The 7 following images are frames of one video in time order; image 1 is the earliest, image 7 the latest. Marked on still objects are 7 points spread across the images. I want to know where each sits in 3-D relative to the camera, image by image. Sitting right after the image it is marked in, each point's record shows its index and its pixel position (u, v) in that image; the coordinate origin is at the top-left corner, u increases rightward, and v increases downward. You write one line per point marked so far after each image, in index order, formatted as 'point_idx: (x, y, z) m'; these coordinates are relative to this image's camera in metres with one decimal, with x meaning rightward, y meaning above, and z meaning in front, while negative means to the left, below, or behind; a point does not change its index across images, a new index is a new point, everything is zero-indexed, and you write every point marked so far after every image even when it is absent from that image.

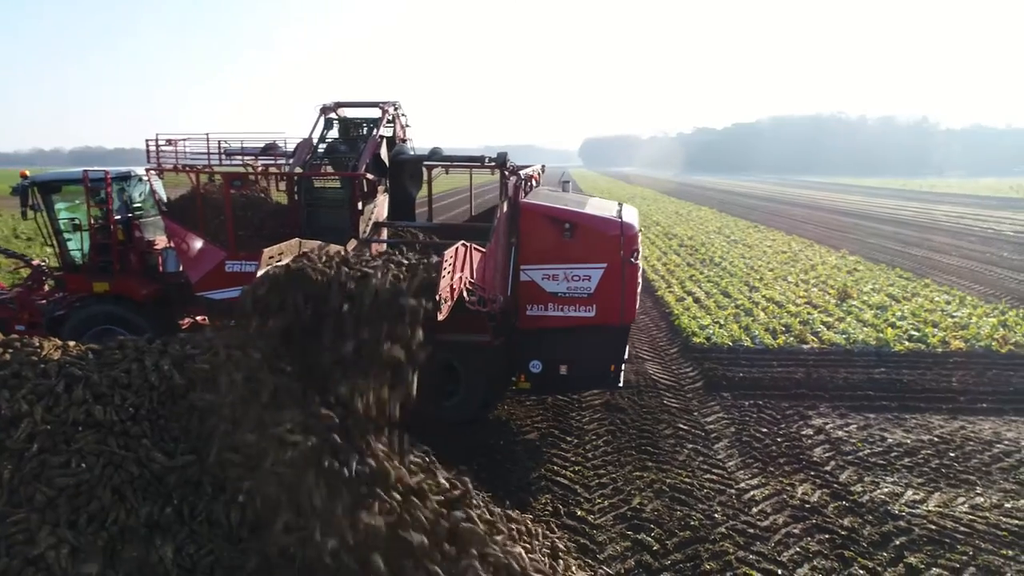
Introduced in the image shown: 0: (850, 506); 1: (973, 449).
0: (+3.0, -1.9, +6.7) m
1: (+4.9, -1.7, +8.1) m
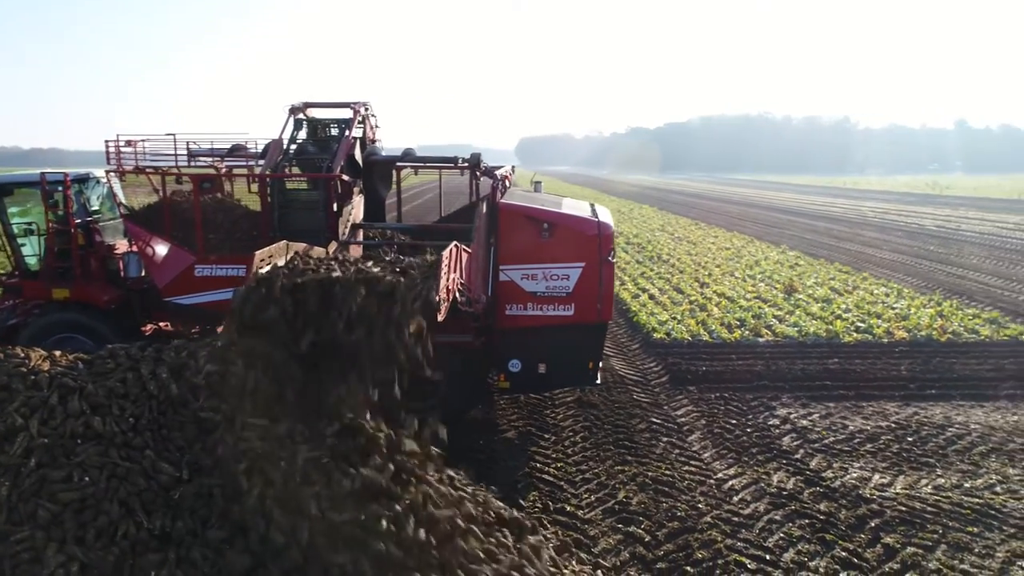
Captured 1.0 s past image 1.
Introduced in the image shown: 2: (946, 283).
0: (+2.9, -1.9, +6.9) m
1: (+4.7, -1.6, +8.5) m
2: (+10.5, +0.1, +18.4) m
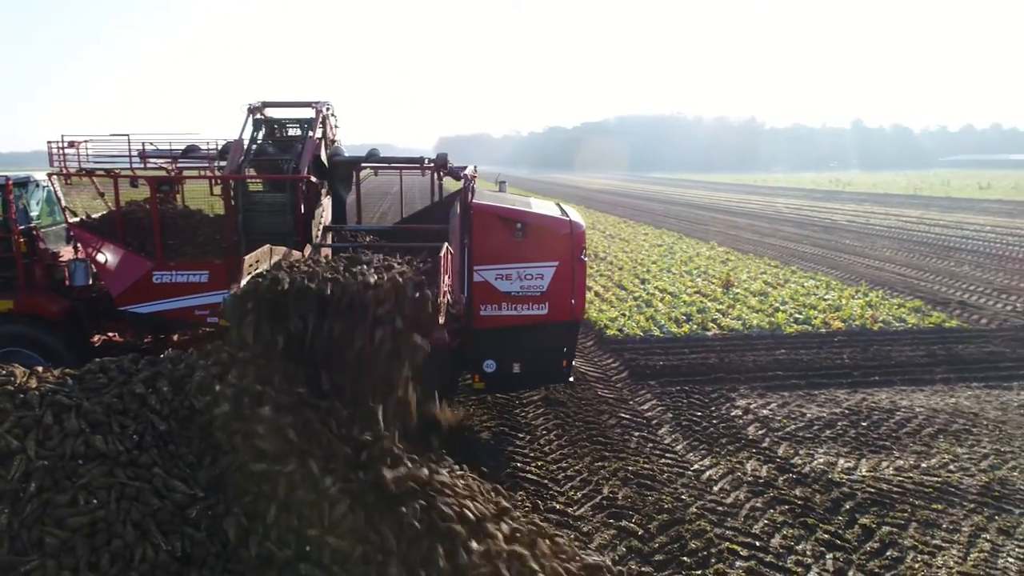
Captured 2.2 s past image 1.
0: (+2.7, -1.8, +7.2) m
1: (+4.4, -1.5, +9.0) m
2: (+9.1, +0.3, +19.4) m
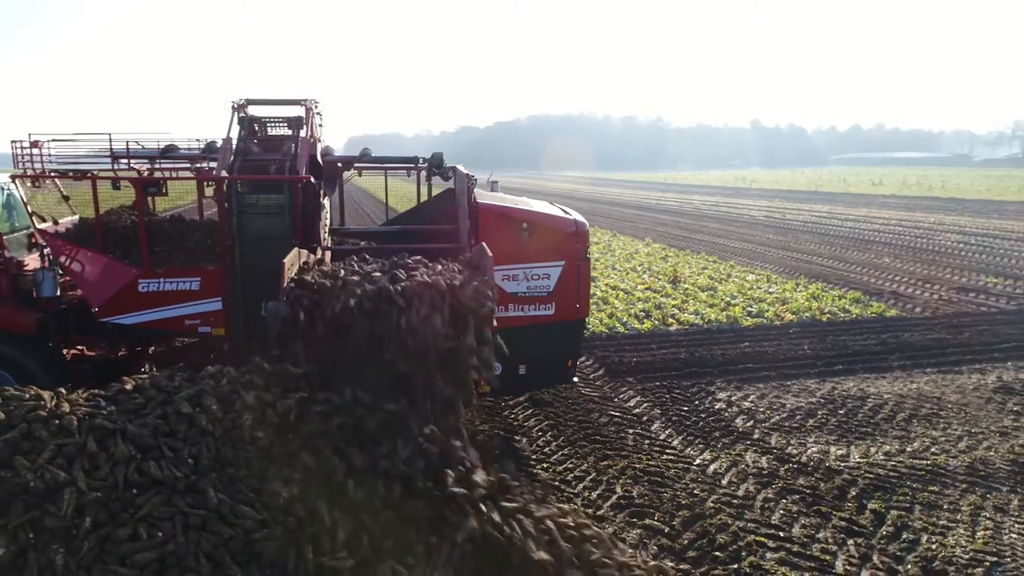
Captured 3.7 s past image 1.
0: (+2.8, -1.7, +7.4) m
1: (+4.2, -1.4, +9.3) m
2: (+7.7, +0.5, +20.3) m
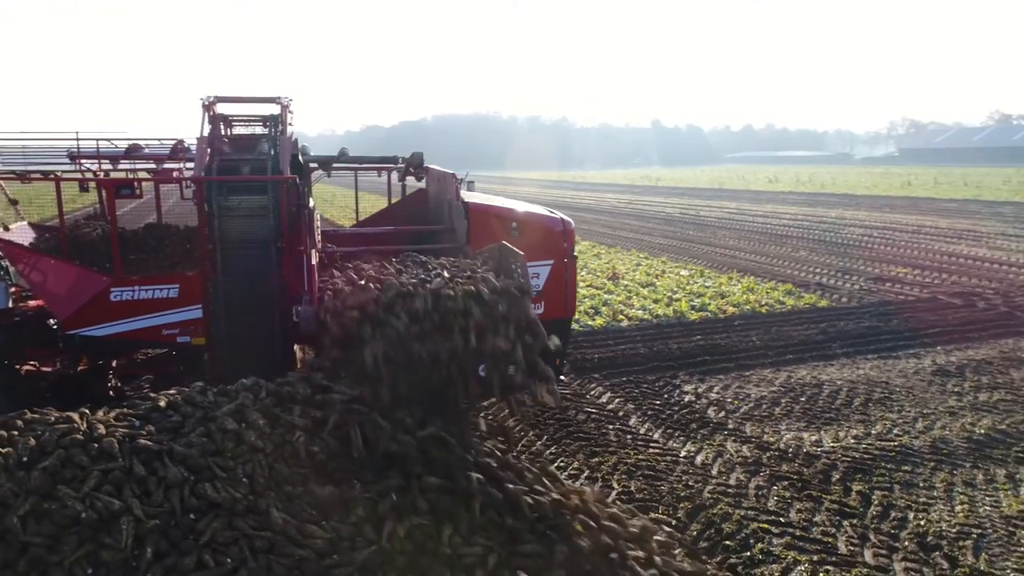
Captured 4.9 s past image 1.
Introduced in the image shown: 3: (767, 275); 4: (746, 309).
0: (+2.7, -1.7, +7.7) m
1: (+3.9, -1.3, +9.8) m
2: (+6.0, +0.7, +21.0) m
3: (+6.3, +0.3, +18.6) m
4: (+4.4, -0.4, +14.3) m
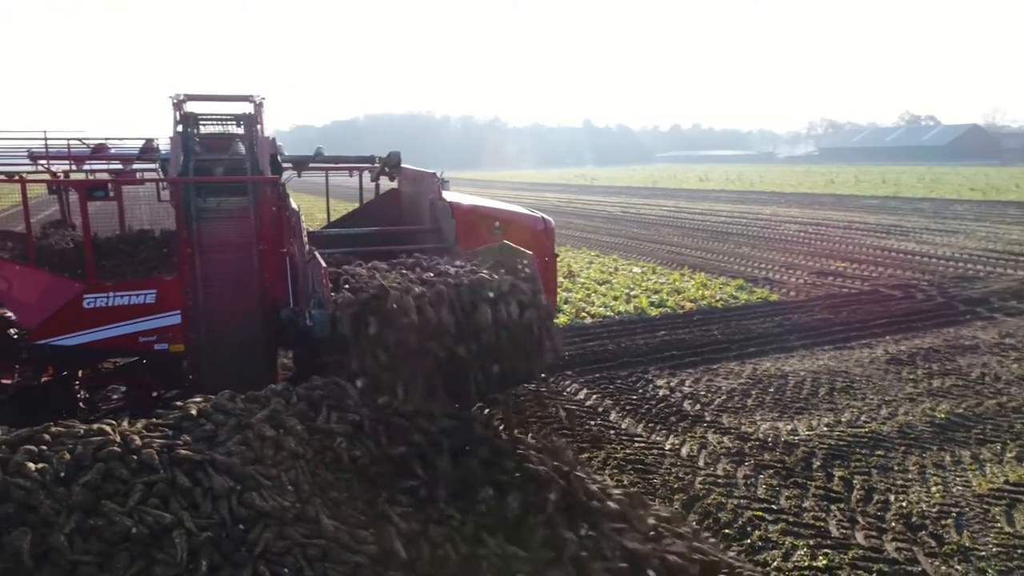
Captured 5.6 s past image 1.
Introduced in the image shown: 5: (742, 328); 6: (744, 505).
0: (+2.6, -1.6, +7.9) m
1: (+3.6, -1.3, +10.1) m
2: (+4.6, +0.8, +21.5) m
3: (+5.1, +0.4, +19.1) m
4: (+3.7, -0.3, +14.7) m
5: (+3.9, -0.7, +13.0) m
6: (+2.0, -1.9, +6.6) m
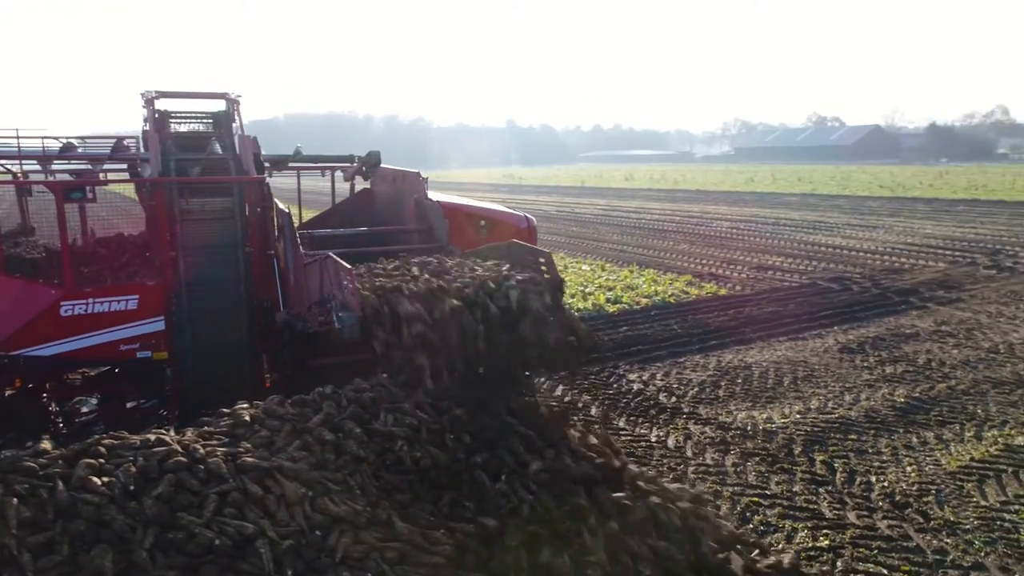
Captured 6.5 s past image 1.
0: (+2.5, -1.6, +8.2) m
1: (+3.2, -1.2, +10.4) m
2: (+3.1, +0.9, +21.9) m
3: (+3.9, +0.5, +19.5) m
4: (+2.9, -0.2, +15.0) m
5: (+3.3, -0.6, +13.4) m
6: (+2.0, -1.8, +6.8) m
